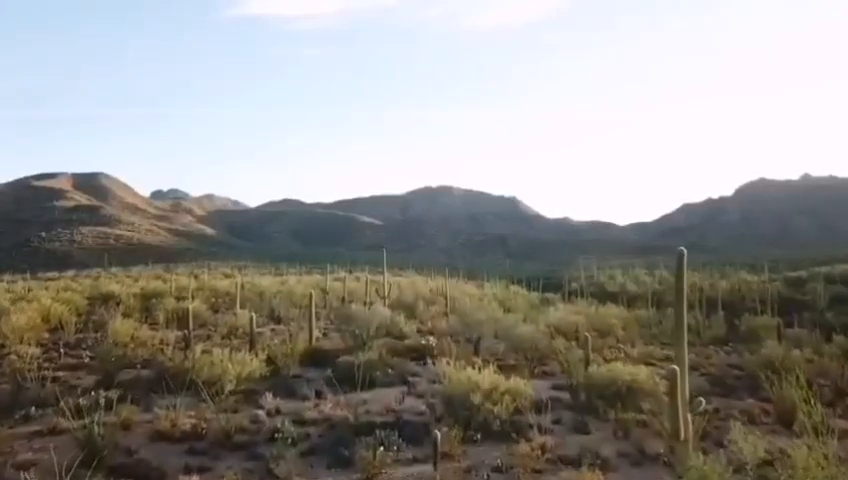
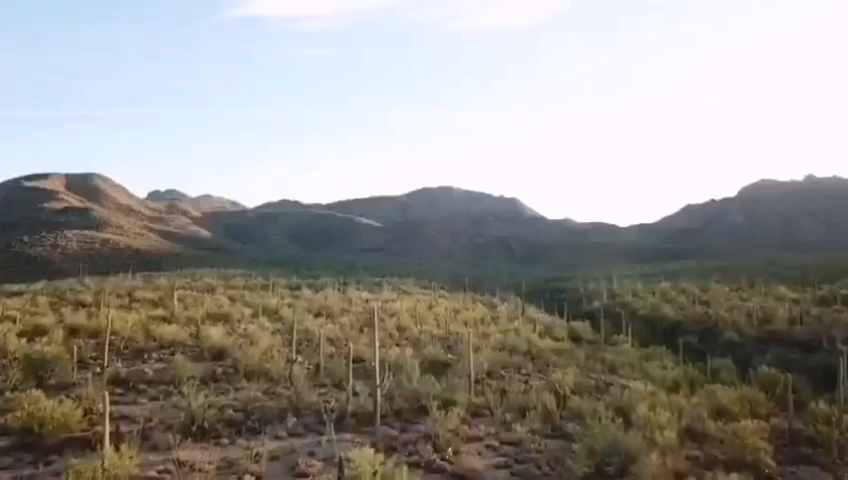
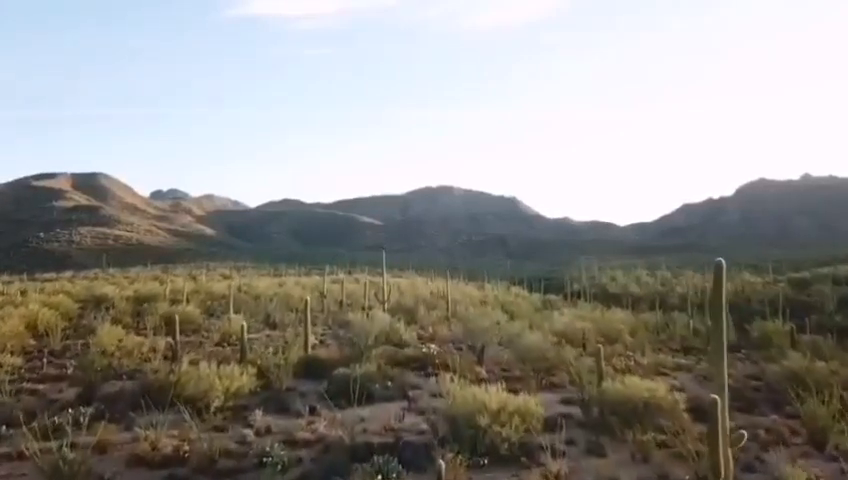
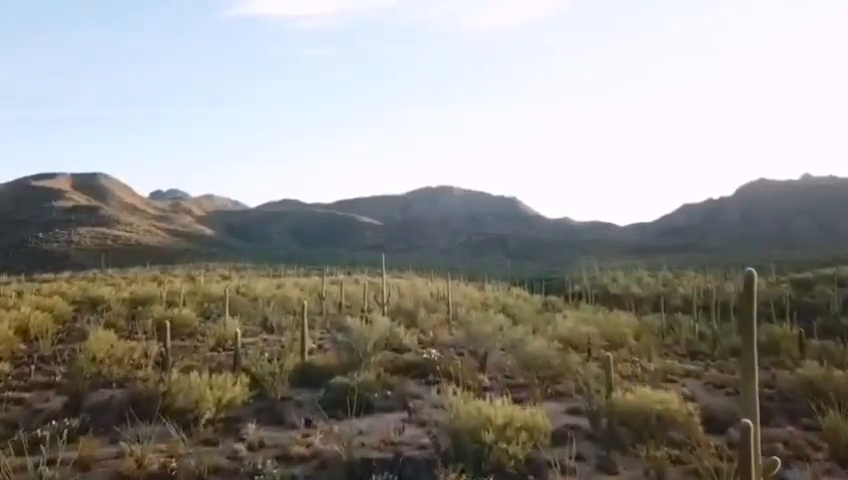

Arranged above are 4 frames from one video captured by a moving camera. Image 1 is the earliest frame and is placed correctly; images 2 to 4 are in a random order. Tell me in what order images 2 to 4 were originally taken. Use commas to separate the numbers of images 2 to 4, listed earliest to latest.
3, 4, 2
